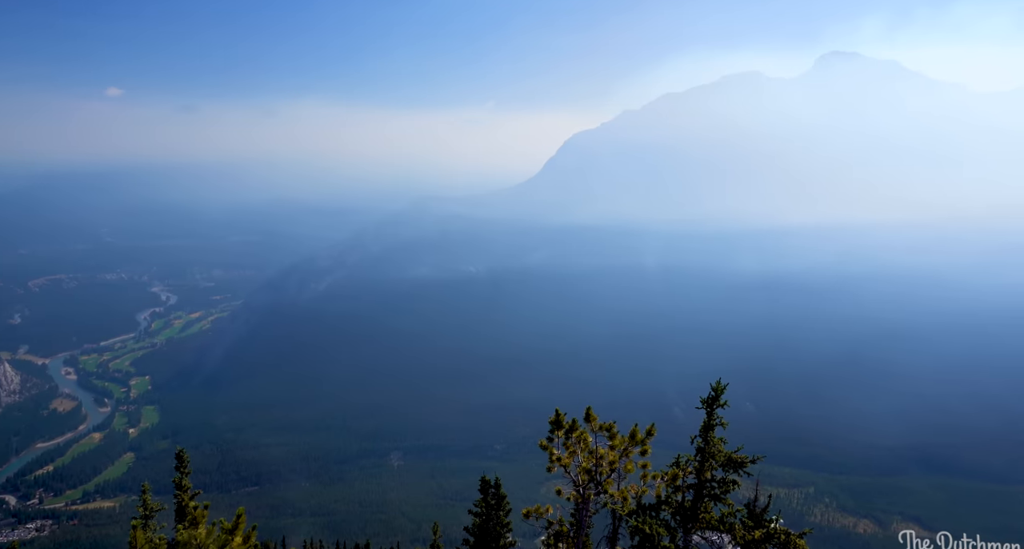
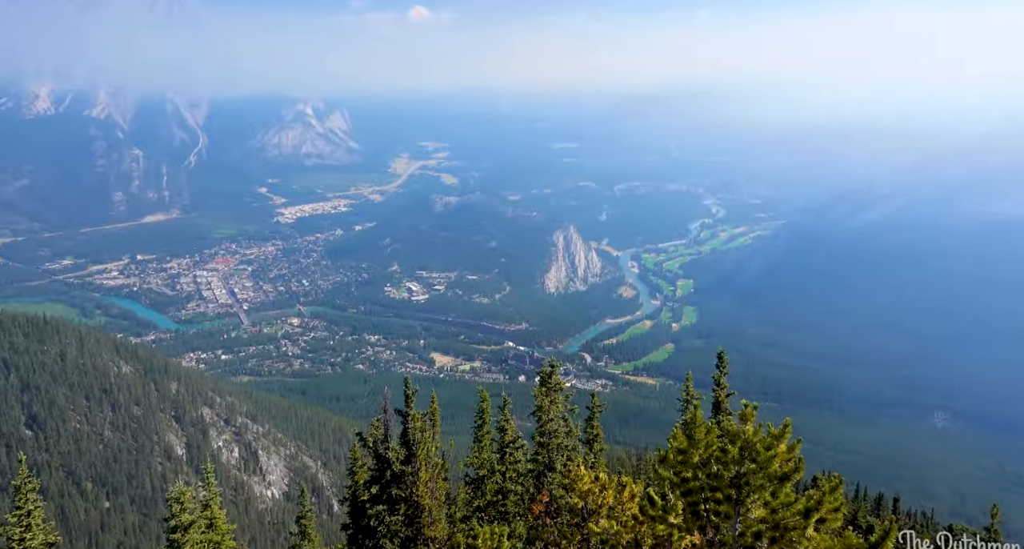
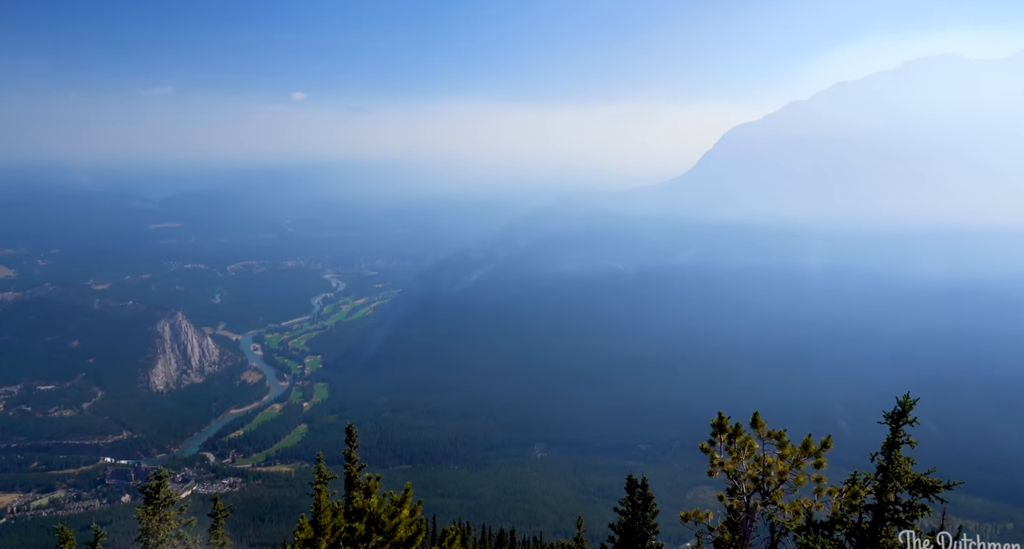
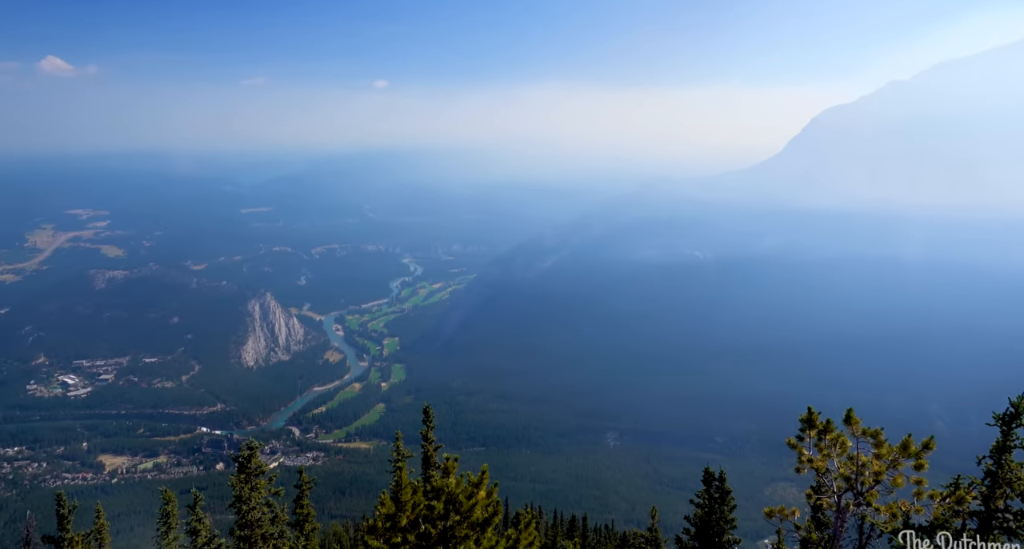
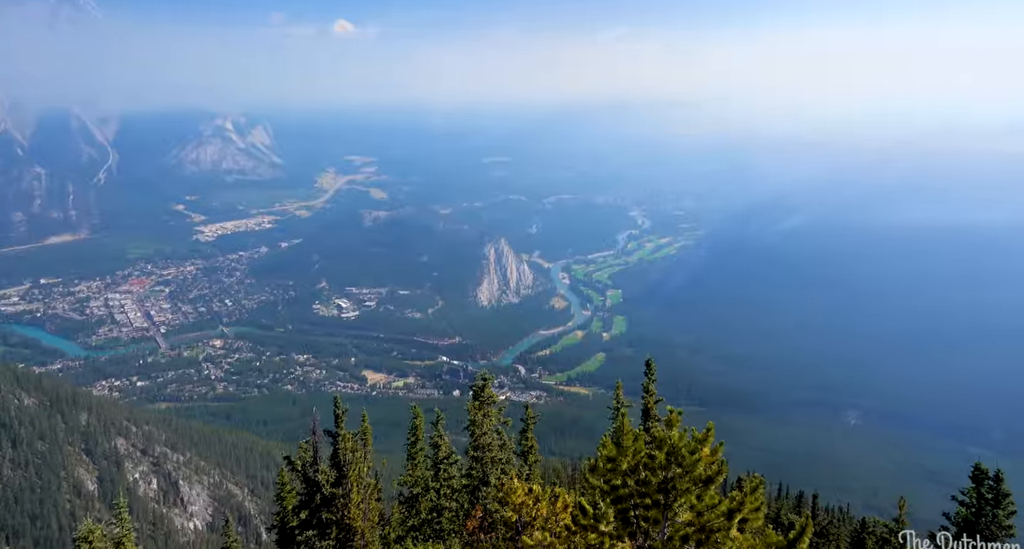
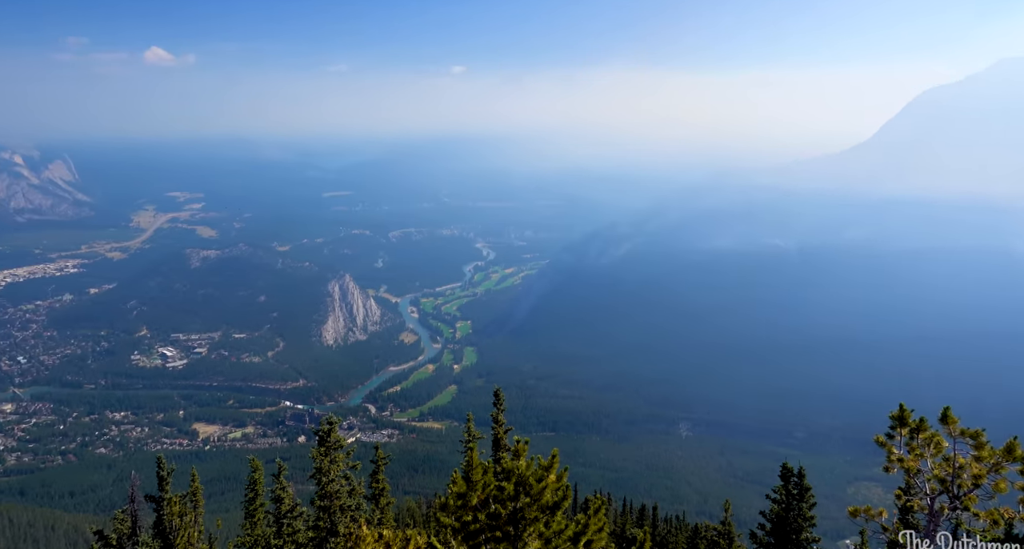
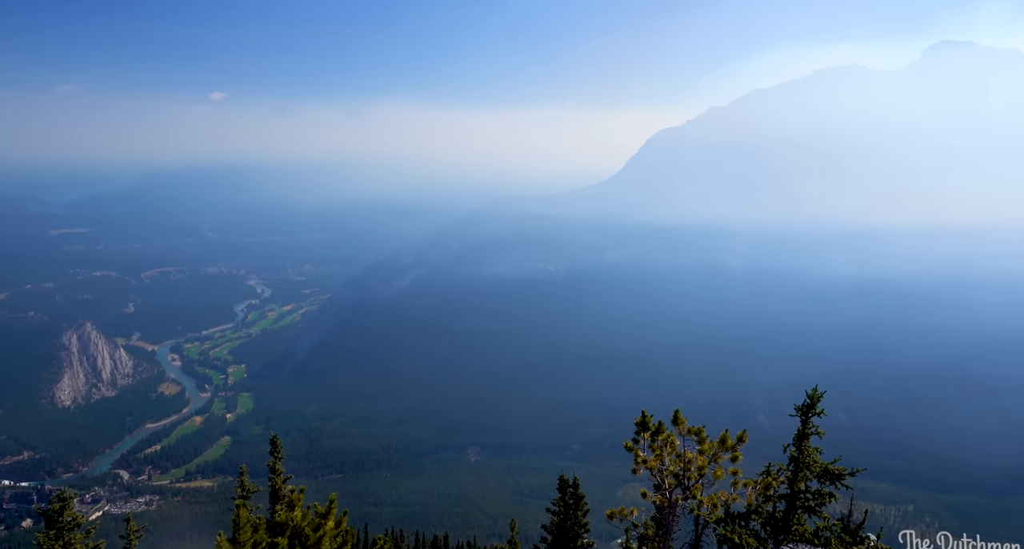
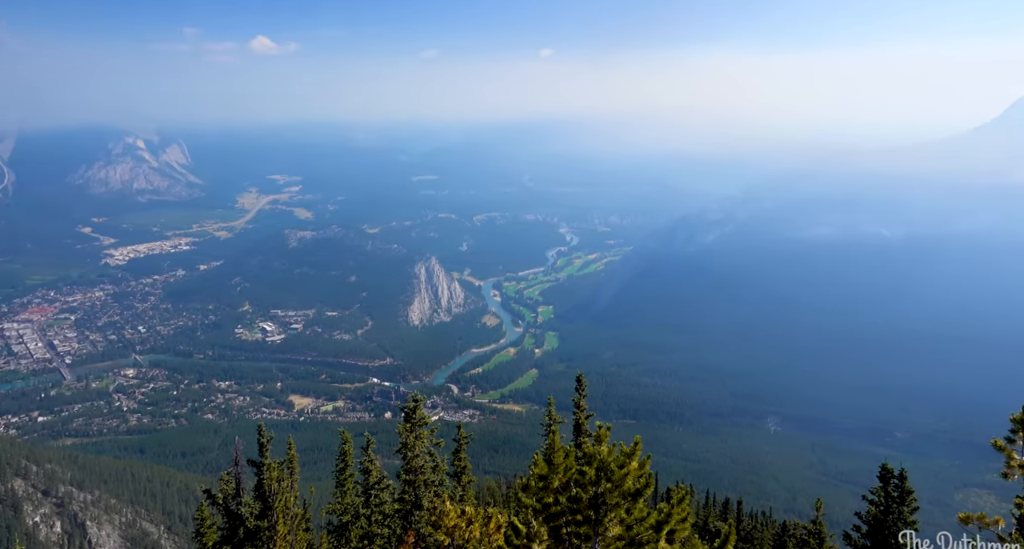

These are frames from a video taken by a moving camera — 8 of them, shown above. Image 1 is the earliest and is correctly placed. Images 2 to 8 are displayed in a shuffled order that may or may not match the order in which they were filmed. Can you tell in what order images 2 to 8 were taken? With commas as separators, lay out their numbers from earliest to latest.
7, 3, 4, 6, 8, 5, 2
